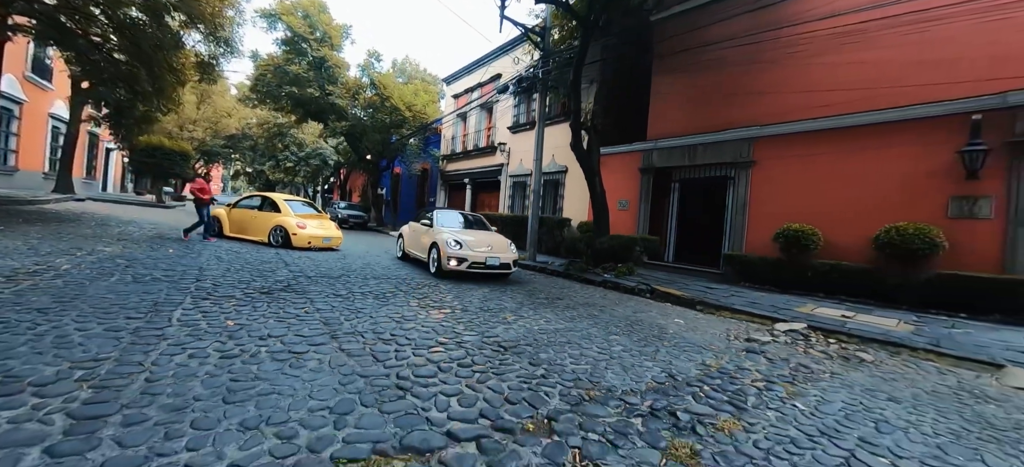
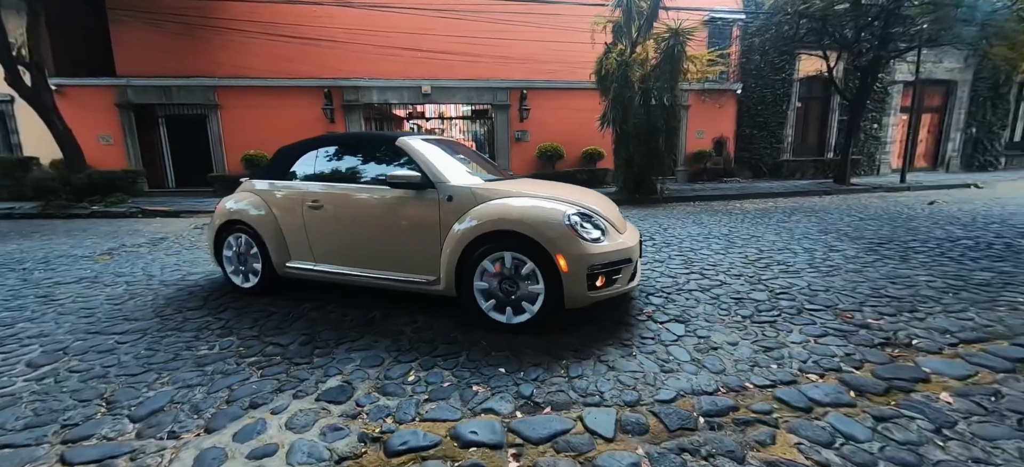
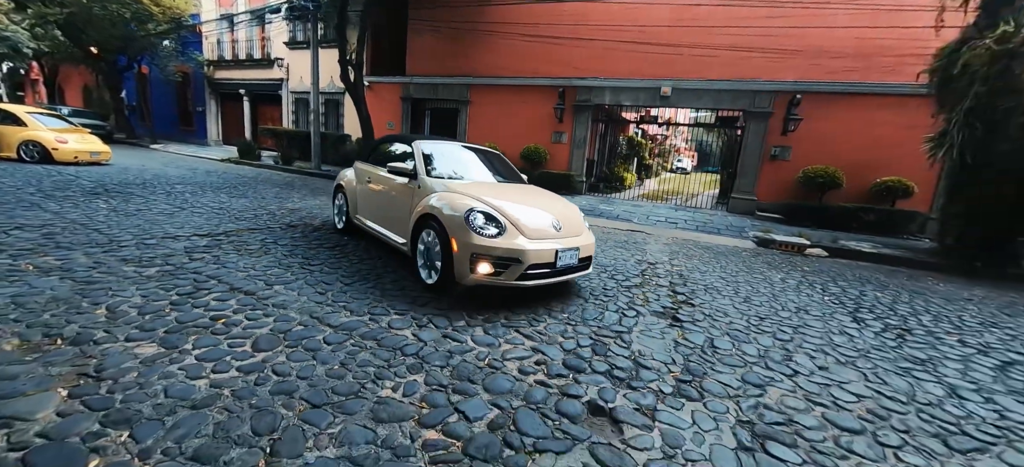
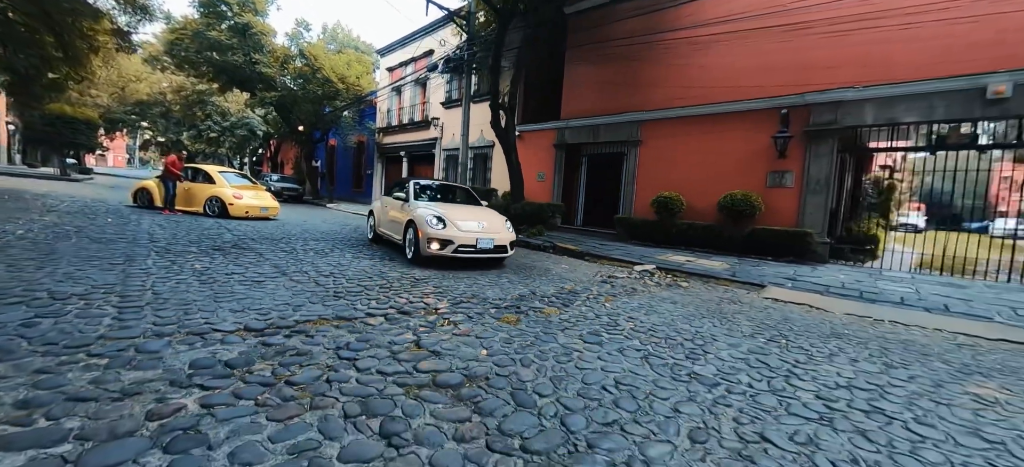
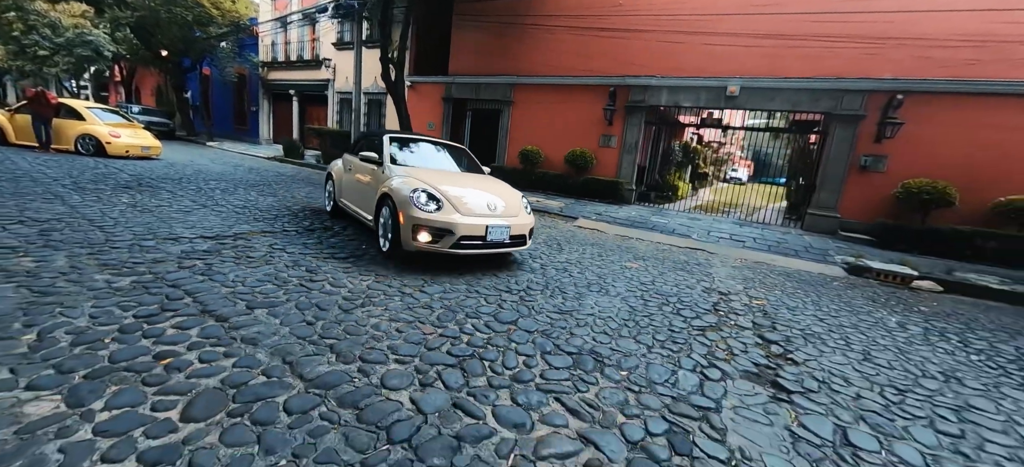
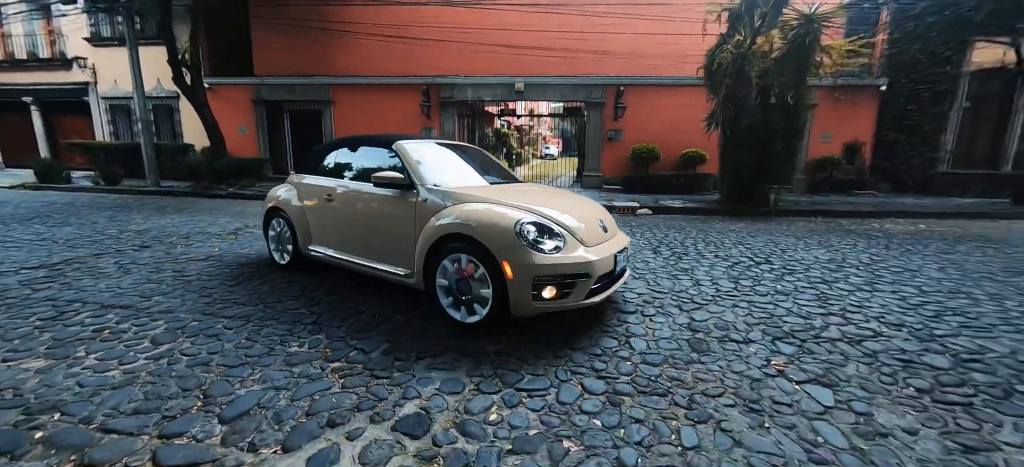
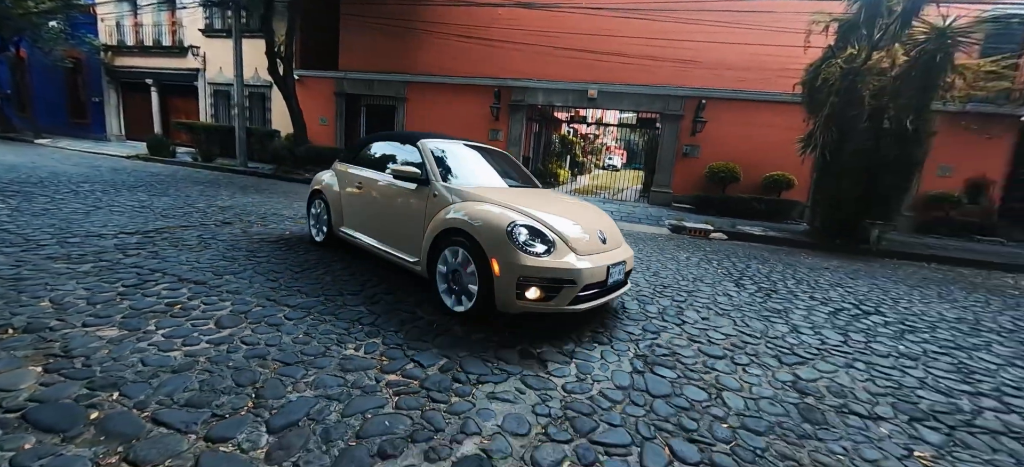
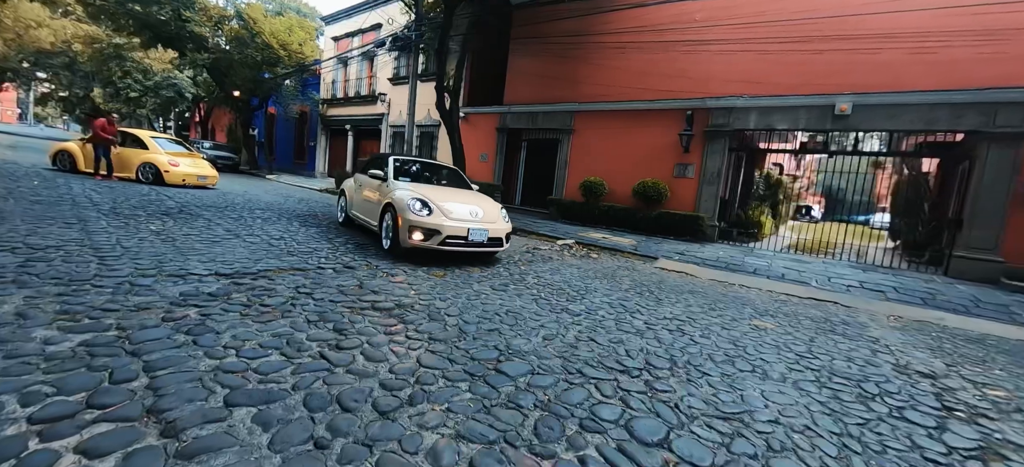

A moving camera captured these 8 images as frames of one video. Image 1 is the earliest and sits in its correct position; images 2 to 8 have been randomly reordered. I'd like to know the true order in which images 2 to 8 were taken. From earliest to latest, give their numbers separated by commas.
4, 8, 5, 3, 7, 6, 2
